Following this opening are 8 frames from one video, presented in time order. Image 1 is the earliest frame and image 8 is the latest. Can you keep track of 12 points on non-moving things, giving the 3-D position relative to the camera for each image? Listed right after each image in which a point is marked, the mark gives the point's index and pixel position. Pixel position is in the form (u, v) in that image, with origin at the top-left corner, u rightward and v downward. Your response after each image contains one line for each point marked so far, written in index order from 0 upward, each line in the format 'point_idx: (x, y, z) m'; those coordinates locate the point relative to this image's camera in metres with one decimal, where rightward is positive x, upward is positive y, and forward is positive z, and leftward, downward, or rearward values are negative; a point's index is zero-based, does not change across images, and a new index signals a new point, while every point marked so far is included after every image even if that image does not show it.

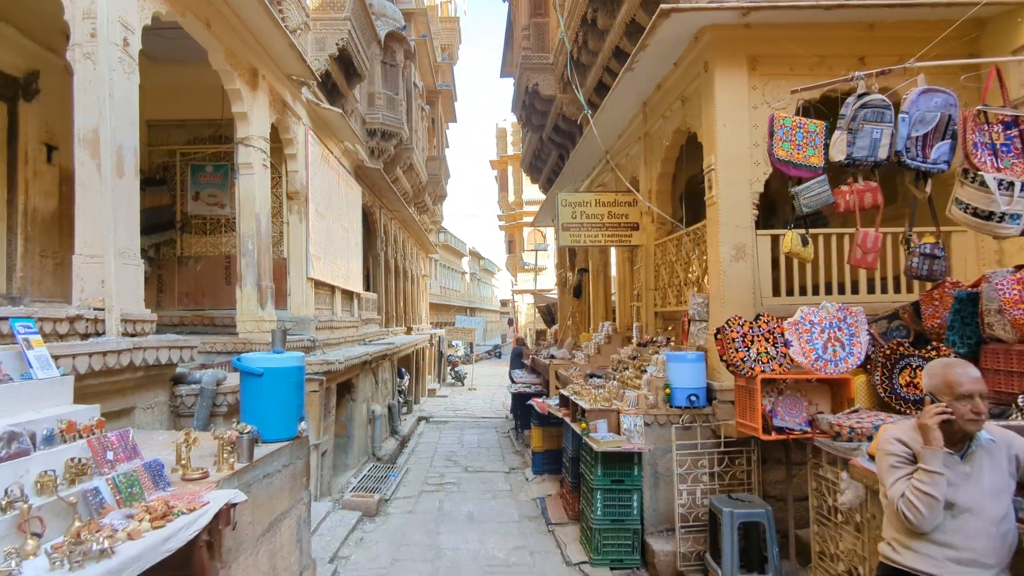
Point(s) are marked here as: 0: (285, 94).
0: (-2.5, +2.2, +6.8) m
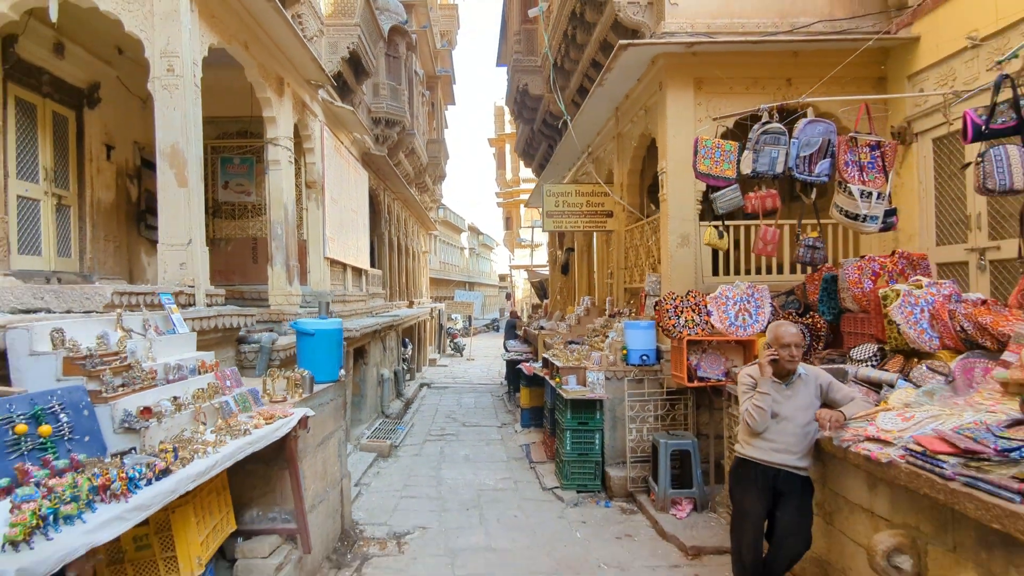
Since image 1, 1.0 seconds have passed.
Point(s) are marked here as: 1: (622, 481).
0: (-2.6, +2.4, +7.8) m
1: (+0.9, -1.6, +5.1) m
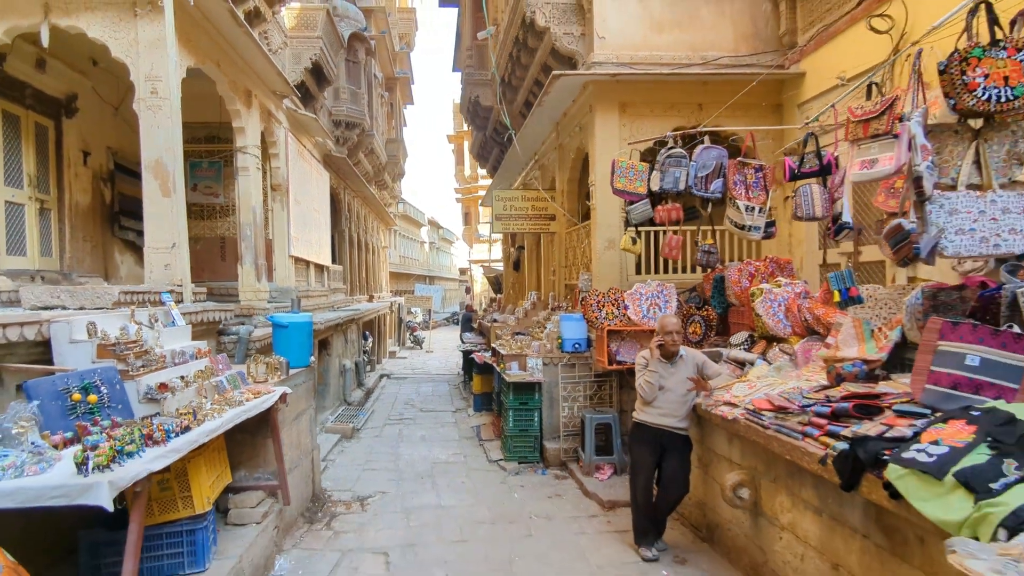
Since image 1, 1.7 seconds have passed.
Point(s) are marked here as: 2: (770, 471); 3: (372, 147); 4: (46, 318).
0: (-3.3, +2.5, +8.4) m
1: (+0.4, -1.6, +6.0) m
2: (+1.3, -1.0, +3.2) m
3: (-3.5, +3.5, +15.4) m
4: (-2.3, -0.1, +3.0) m
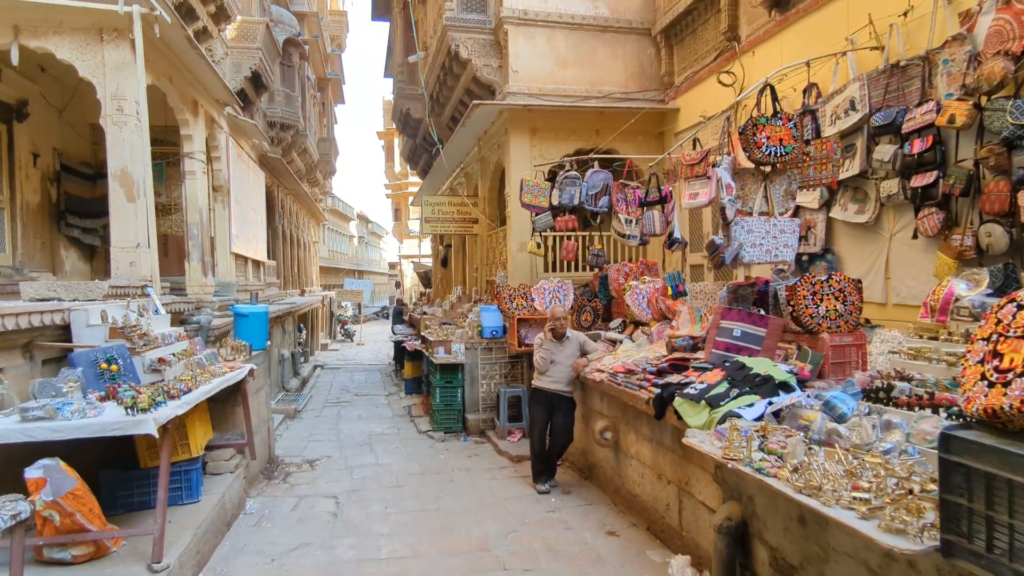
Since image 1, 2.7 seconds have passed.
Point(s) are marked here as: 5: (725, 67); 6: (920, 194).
0: (-4.4, +2.5, +9.0) m
1: (-0.4, -1.5, +7.1) m
2: (+0.8, -0.9, +4.5) m
3: (-5.3, +3.6, +16.0) m
4: (-2.8, -0.1, +3.9) m
5: (+2.2, +2.3, +6.5) m
6: (+2.8, +0.6, +4.2) m
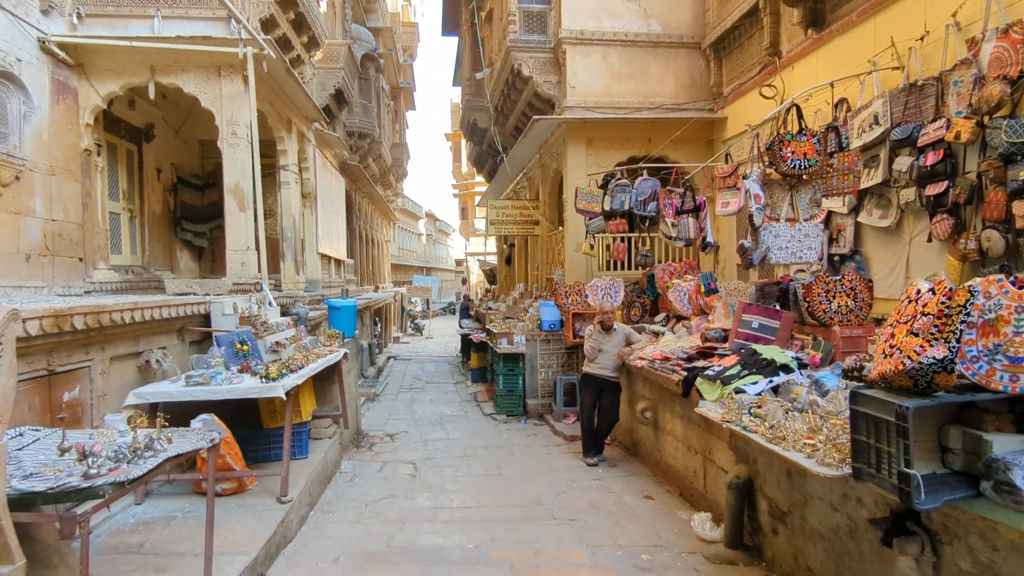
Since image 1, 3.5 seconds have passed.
0: (-3.4, +2.6, +10.2) m
1: (+0.3, -1.5, +7.8) m
2: (+1.2, -0.9, +5.1) m
3: (-3.6, +3.7, +17.1) m
4: (-2.4, -0.1, +4.9) m
5: (+2.9, +2.3, +6.9) m
6: (+3.2, +0.6, +4.6) m
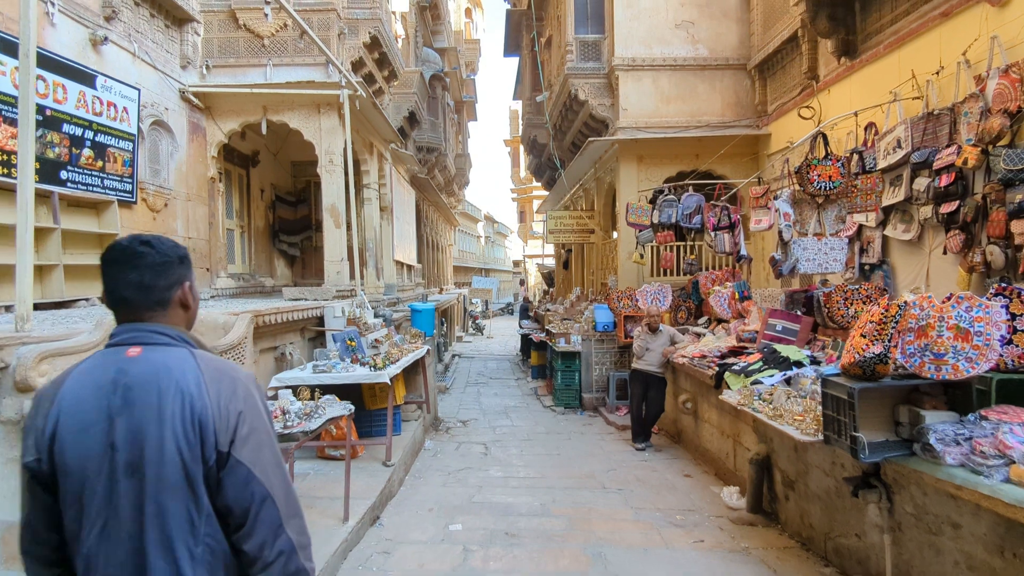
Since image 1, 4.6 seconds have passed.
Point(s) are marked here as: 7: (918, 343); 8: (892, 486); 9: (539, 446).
0: (-2.4, +2.5, +11.3) m
1: (+1.1, -1.6, +8.7) m
2: (+1.8, -1.0, +5.9) m
3: (-2.0, +3.7, +18.3) m
4: (-1.8, -0.2, +6.0) m
5: (+3.6, +2.3, +7.5) m
6: (+3.7, +0.6, +5.2) m
7: (+1.8, -0.2, +2.7) m
8: (+1.8, -1.0, +3.0) m
9: (+0.3, -1.7, +6.7) m
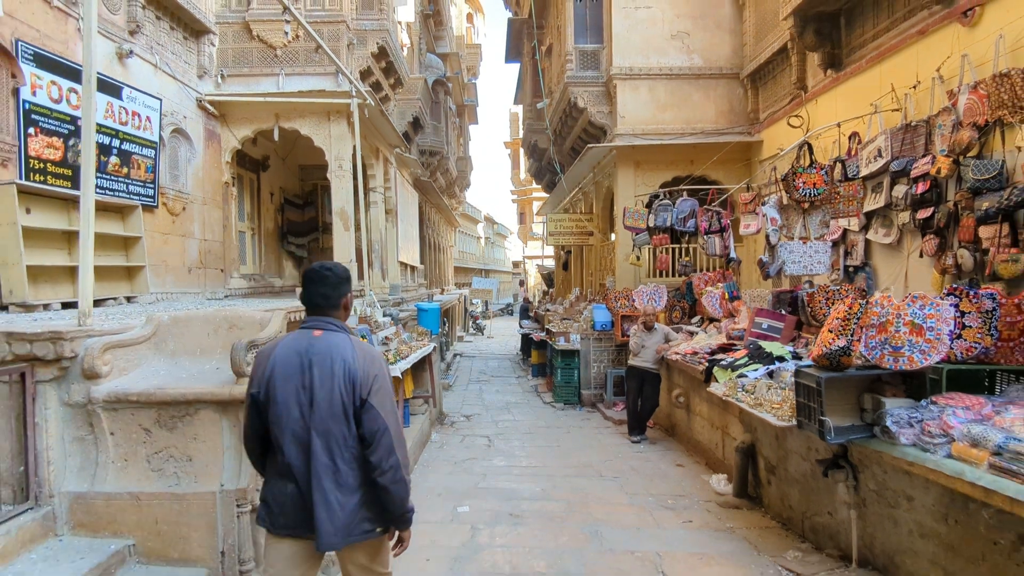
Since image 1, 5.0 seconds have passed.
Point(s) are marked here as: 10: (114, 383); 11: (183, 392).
0: (-2.4, +2.5, +11.7) m
1: (+1.1, -1.6, +9.0) m
2: (+1.8, -1.0, +6.2) m
3: (-1.9, +3.6, +18.6) m
4: (-1.8, -0.2, +6.3) m
5: (+3.6, +2.2, +7.9) m
6: (+3.7, +0.6, +5.5) m
7: (+1.8, -0.2, +3.1) m
8: (+1.9, -1.0, +3.3) m
9: (+0.3, -1.7, +7.0) m
10: (-1.8, -0.4, +2.8) m
11: (-1.5, -0.5, +2.8) m
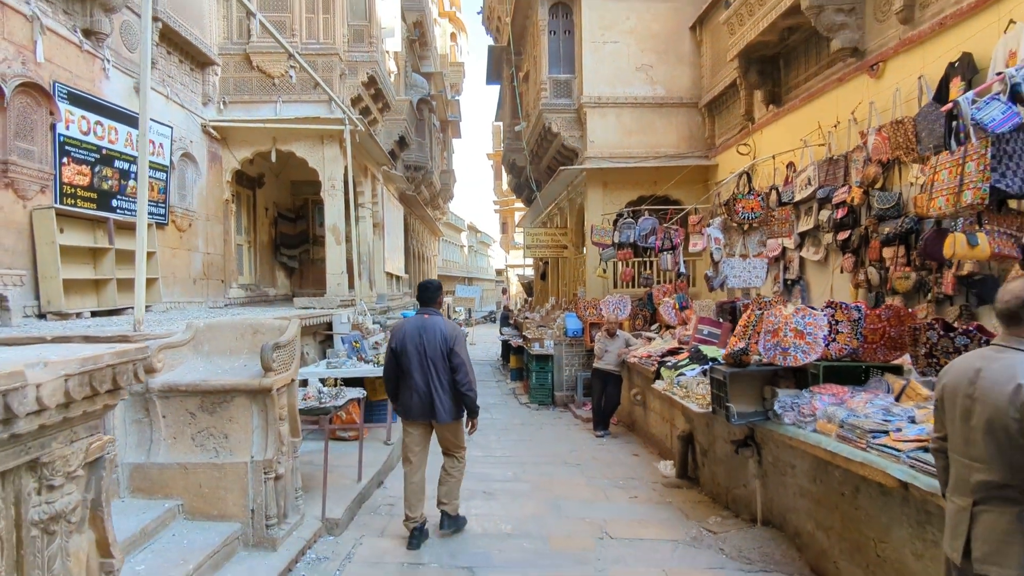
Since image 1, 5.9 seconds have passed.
0: (-2.8, +2.4, +12.4) m
1: (+0.8, -1.7, +9.8) m
2: (+1.5, -1.1, +7.0) m
3: (-2.5, +3.4, +19.4) m
4: (-2.1, -0.3, +7.0) m
5: (+3.3, +2.1, +8.8) m
6: (+3.4, +0.5, +6.4) m
7: (+1.6, -0.3, +3.9) m
8: (+1.7, -1.0, +4.2) m
9: (0.0, -1.9, +7.8) m
10: (-2.0, -0.5, +3.6) m
11: (-1.6, -0.5, +3.5) m
